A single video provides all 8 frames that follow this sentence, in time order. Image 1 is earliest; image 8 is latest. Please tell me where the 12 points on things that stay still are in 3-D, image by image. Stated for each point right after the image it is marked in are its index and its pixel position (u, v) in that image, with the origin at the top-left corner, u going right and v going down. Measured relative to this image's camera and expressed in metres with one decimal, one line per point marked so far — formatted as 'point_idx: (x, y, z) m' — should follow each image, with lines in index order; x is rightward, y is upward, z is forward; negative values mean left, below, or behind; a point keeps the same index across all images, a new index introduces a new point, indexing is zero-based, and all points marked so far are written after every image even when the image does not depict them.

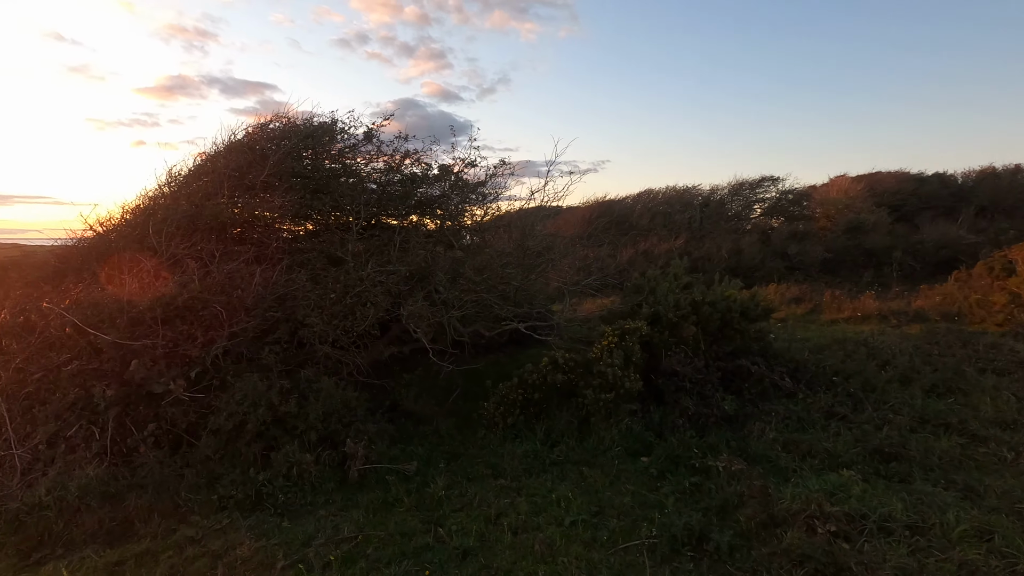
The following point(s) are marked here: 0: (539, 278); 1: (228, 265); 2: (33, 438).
0: (+0.4, +0.1, +7.6) m
1: (-3.3, +0.3, +6.1) m
2: (-4.3, -1.3, +4.8) m
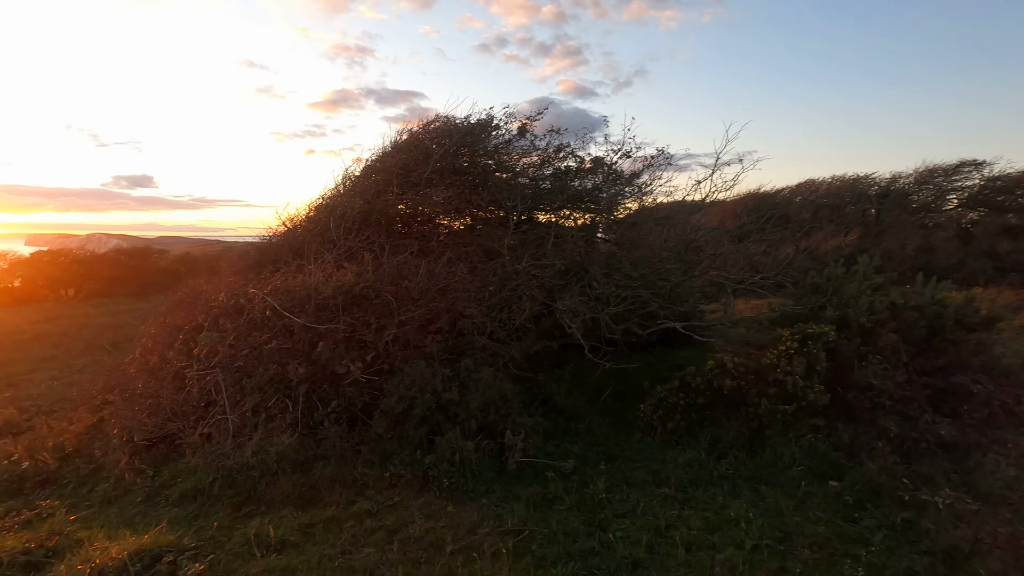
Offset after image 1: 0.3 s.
0: (+2.5, +0.2, +7.1) m
1: (-1.4, +0.4, +6.5) m
2: (-2.8, -1.2, +5.5) m
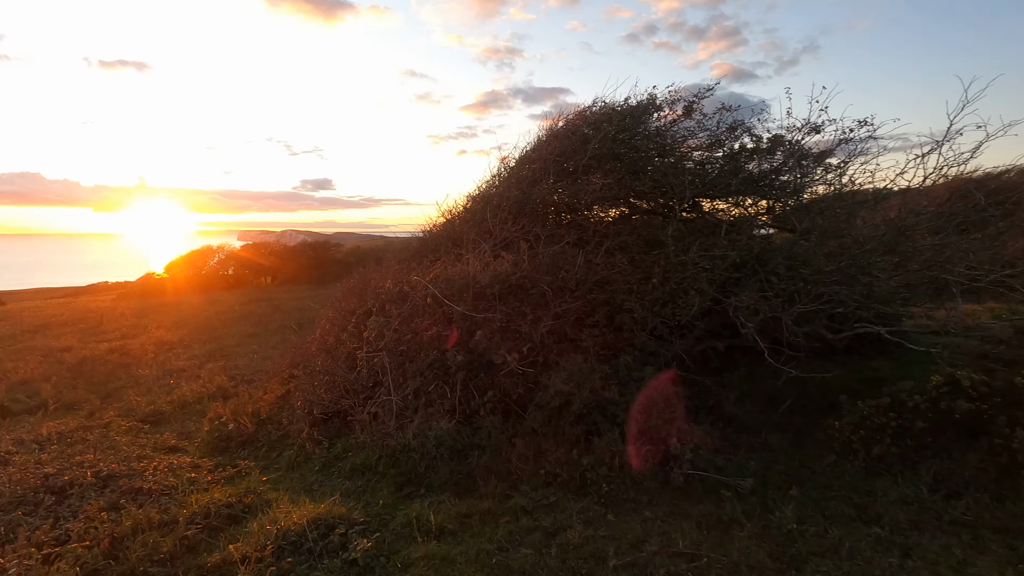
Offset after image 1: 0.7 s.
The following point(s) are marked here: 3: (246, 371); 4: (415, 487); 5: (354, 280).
0: (+4.4, +0.2, +5.8) m
1: (+0.5, +0.5, +6.3) m
2: (-1.2, -1.1, +5.7) m
3: (-5.0, -1.6, +10.1) m
4: (-0.9, -1.8, +4.8) m
5: (-3.4, +0.2, +11.5) m
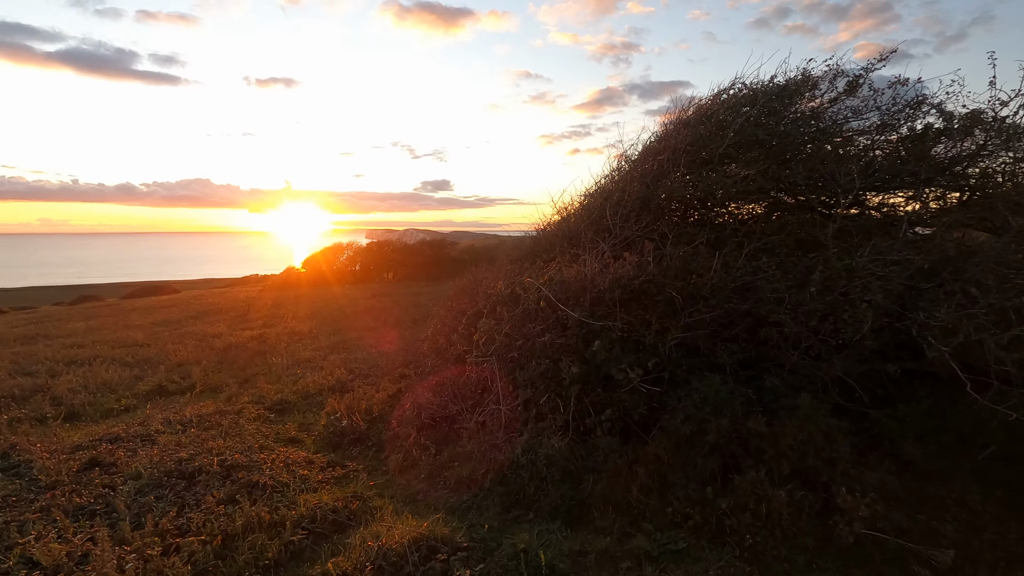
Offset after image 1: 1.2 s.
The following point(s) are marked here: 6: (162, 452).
0: (+5.5, 0.0, +4.3) m
1: (+1.8, +0.4, +5.6) m
2: (0.0, -1.1, +5.3) m
3: (-2.9, -1.5, +10.4) m
4: (+0.1, -1.8, +4.4) m
5: (-1.0, +0.2, +11.4) m
6: (-3.8, -1.8, +5.8) m
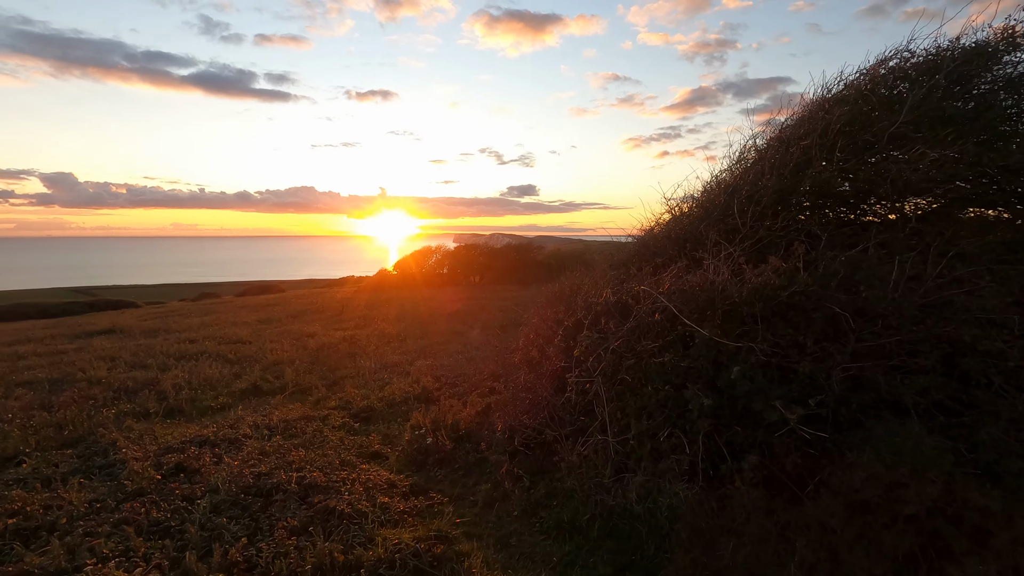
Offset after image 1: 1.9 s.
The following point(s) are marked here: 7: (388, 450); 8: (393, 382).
0: (+6.2, -0.1, +2.6) m
1: (+2.7, +0.3, +4.5) m
2: (+0.9, -1.2, +4.5) m
3: (-1.1, -1.6, +9.9) m
4: (+0.9, -1.9, +3.5) m
5: (+0.9, +0.1, +10.6) m
6: (-2.8, -1.8, +5.5) m
7: (-1.4, -1.9, +6.2) m
8: (-2.1, -1.7, +9.6) m
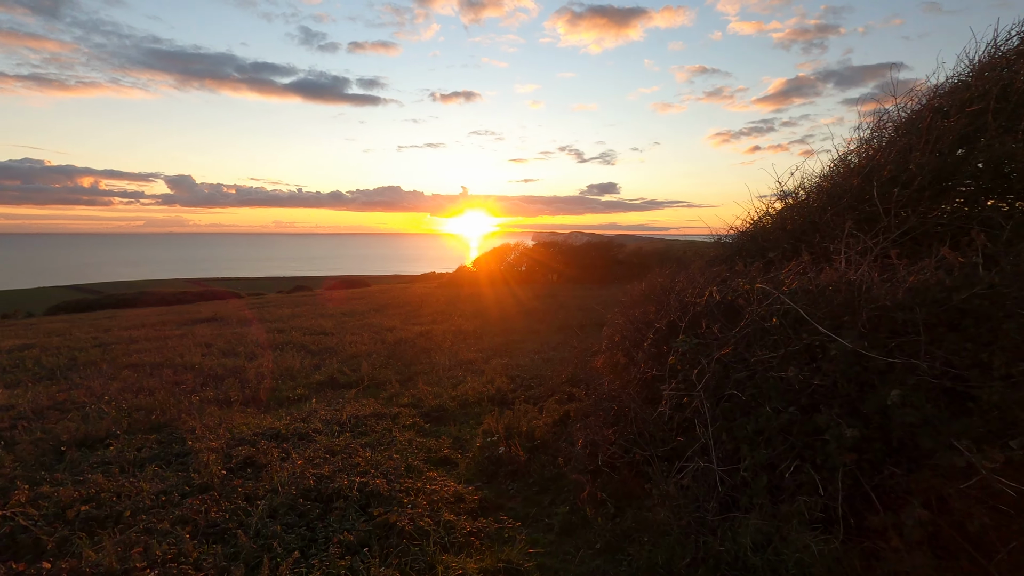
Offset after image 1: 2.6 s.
0: (+6.5, -0.2, +1.1) m
1: (+3.3, +0.3, +3.4) m
2: (+1.5, -1.2, +3.7) m
3: (+0.3, -1.5, +9.4) m
4: (+1.3, -1.9, +2.8) m
5: (+2.4, +0.1, +9.8) m
6: (-2.0, -1.7, +5.3) m
7: (-0.6, -1.8, +5.8) m
8: (-0.8, -1.6, +9.2) m
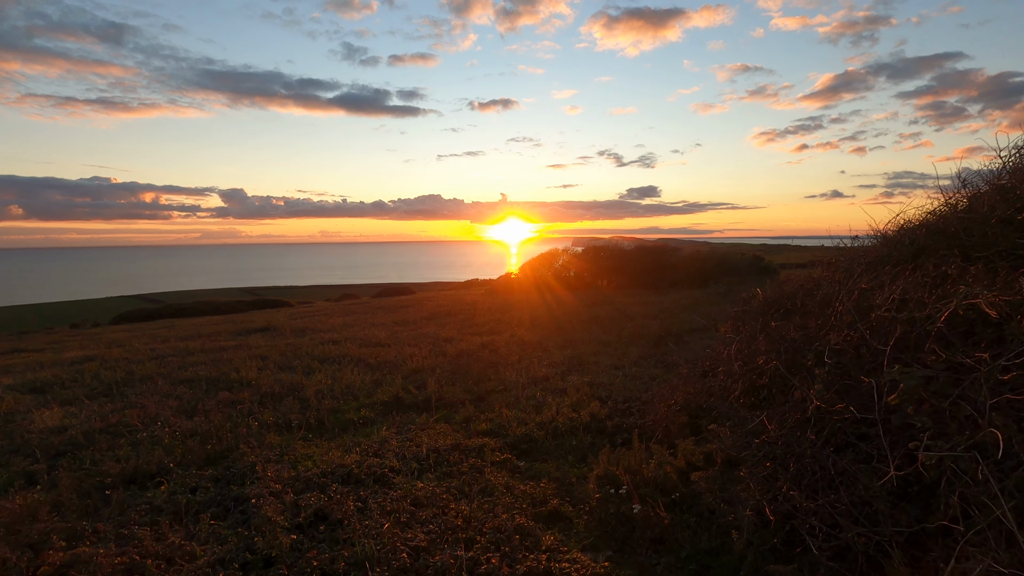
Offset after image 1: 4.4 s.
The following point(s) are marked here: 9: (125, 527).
0: (+7.2, -0.2, -0.5) m
1: (+4.2, +0.3, +2.0) m
2: (+2.5, -1.2, +2.4) m
3: (+1.6, -1.6, +8.2) m
4: (+2.2, -1.9, +1.5) m
5: (+3.8, 0.0, +8.4) m
6: (-0.9, -1.8, +4.2) m
7: (+0.5, -1.9, +4.6) m
8: (+0.6, -1.8, +8.1) m
9: (-3.3, -2.0, +4.5) m
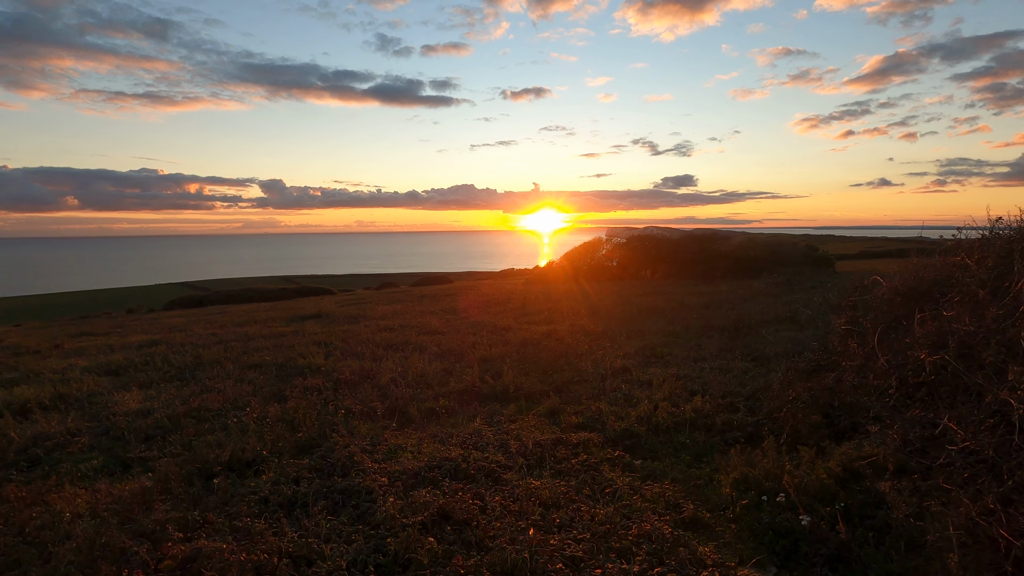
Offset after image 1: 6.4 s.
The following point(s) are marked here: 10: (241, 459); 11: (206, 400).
0: (+8.0, -0.2, -1.4) m
1: (+5.2, +0.3, +1.3) m
2: (+3.4, -1.1, +1.8) m
3: (+2.9, -1.5, +7.6) m
4: (+3.0, -1.9, +0.9) m
5: (+5.1, +0.1, +7.7) m
6: (+0.1, -1.7, +3.9) m
7: (+1.6, -1.8, +4.2) m
8: (+1.9, -1.6, +7.6) m
9: (-2.2, -1.9, +4.3) m
10: (-2.9, -1.8, +5.6) m
11: (-4.9, -1.8, +8.5) m
